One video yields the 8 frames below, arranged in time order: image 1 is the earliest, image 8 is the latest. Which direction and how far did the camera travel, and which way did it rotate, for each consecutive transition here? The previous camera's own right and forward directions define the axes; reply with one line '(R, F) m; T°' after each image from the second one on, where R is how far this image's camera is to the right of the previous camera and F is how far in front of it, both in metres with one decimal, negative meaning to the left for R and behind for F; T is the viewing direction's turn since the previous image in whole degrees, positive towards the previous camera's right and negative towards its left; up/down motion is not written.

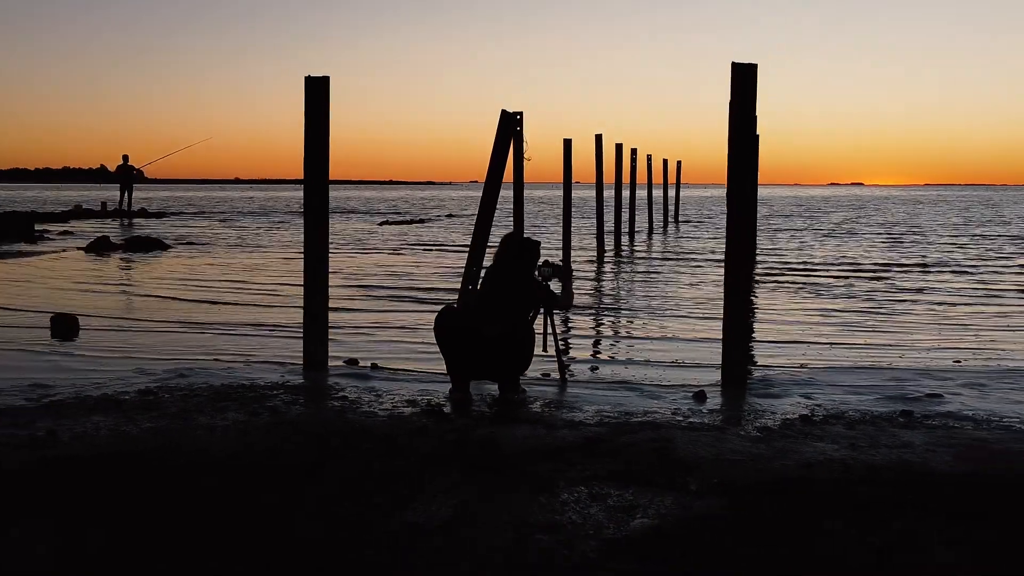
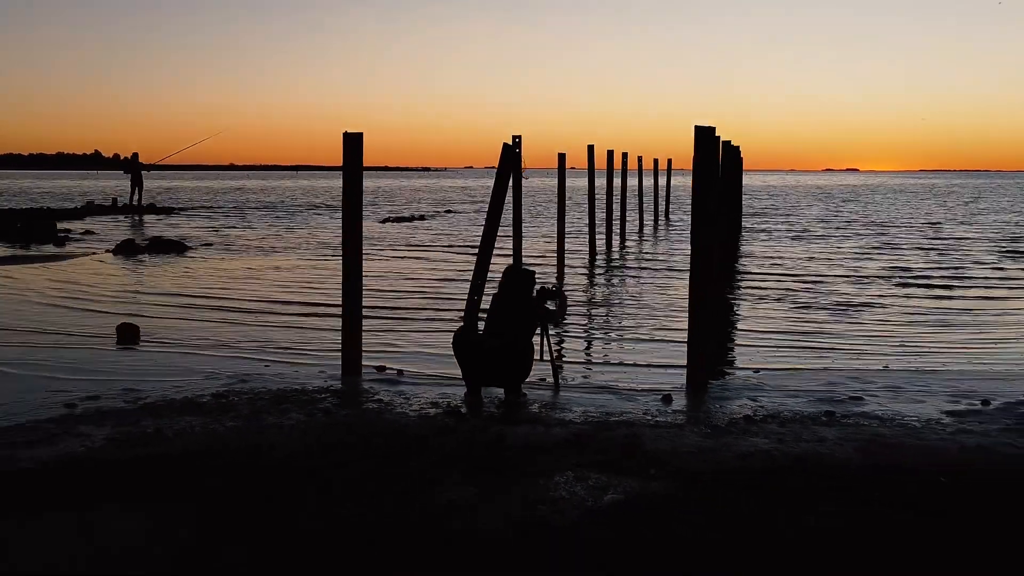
(-0.1, -1.2) m; 0°
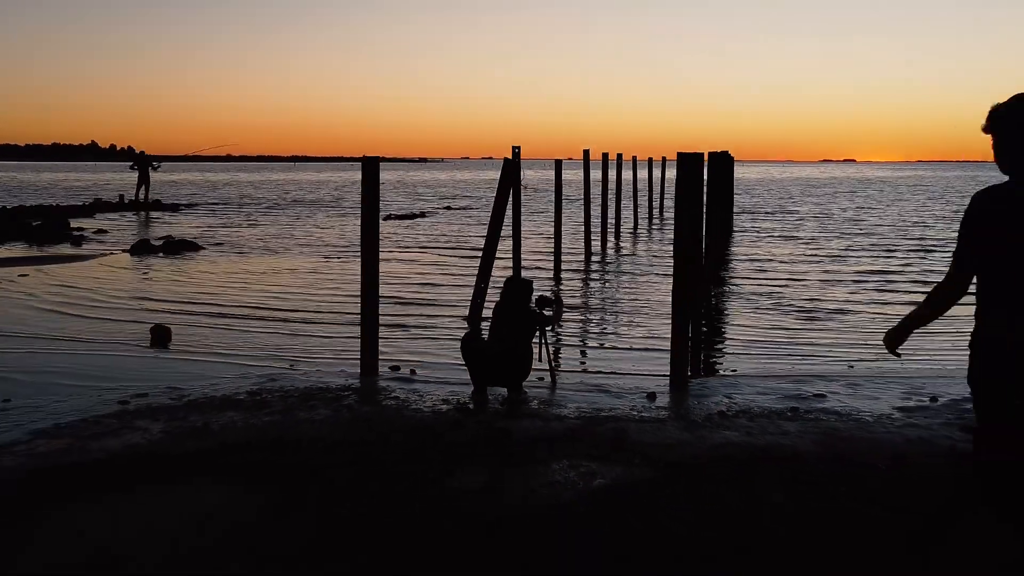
(0.0, -0.8) m; 0°
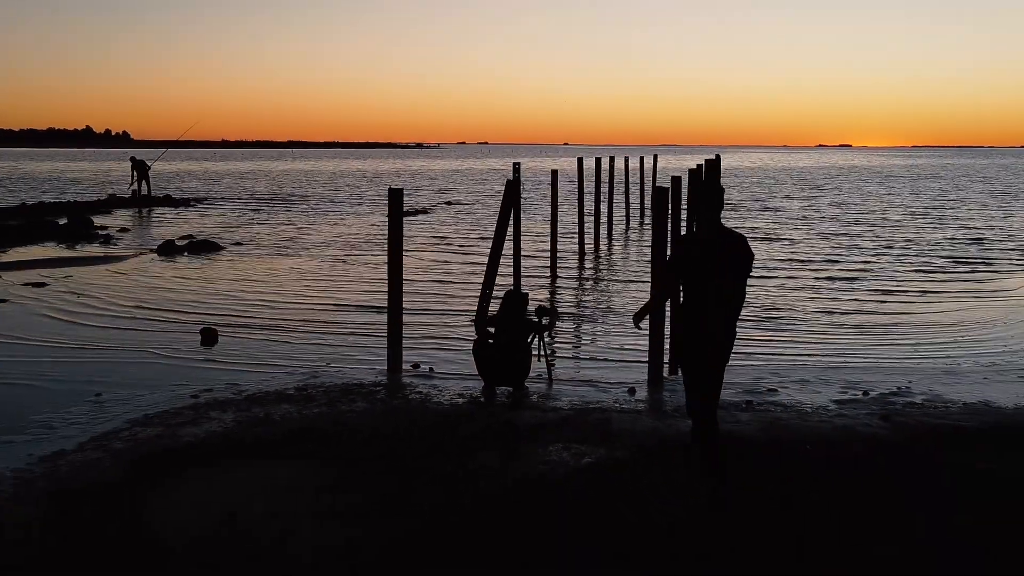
(-0.1, -1.4) m; 0°
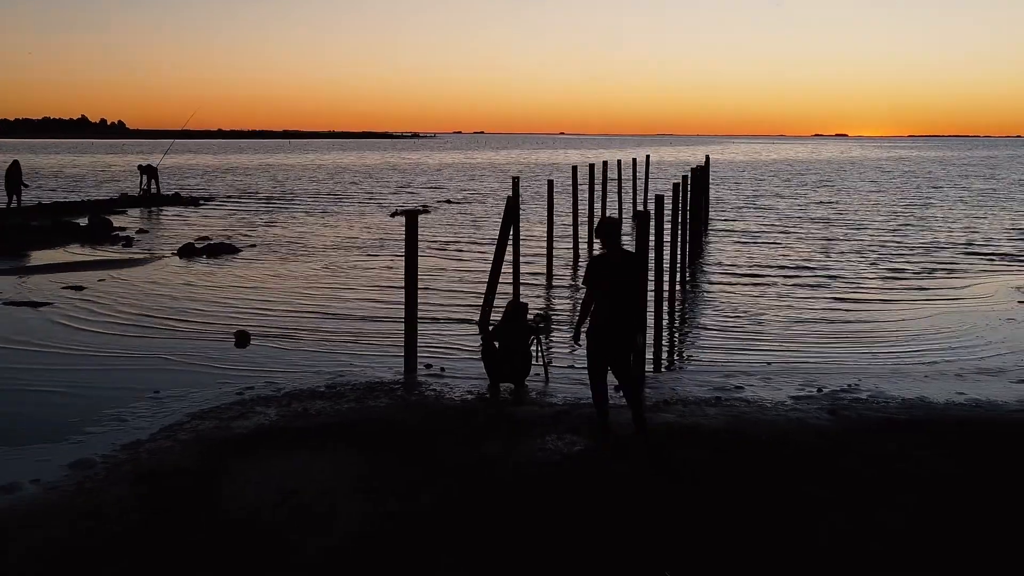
(-0.1, -1.3) m; 0°
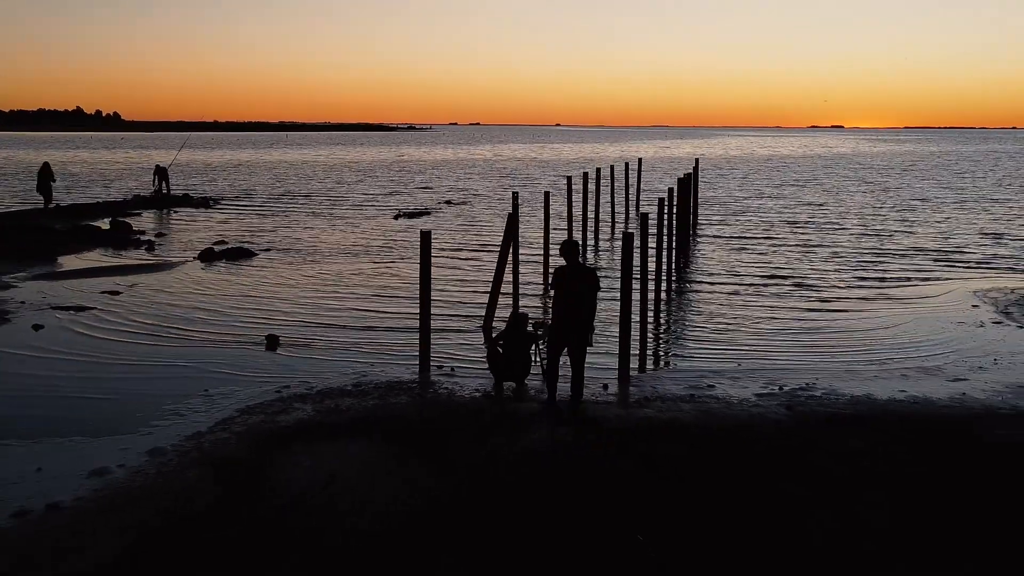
(-0.1, -1.4) m; 0°
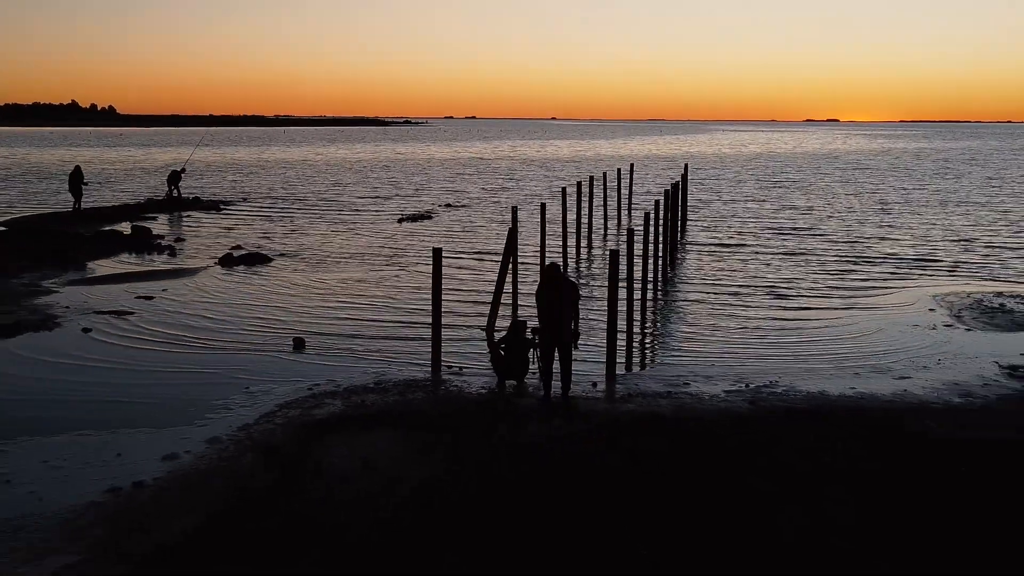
(-0.1, -1.6) m; 0°
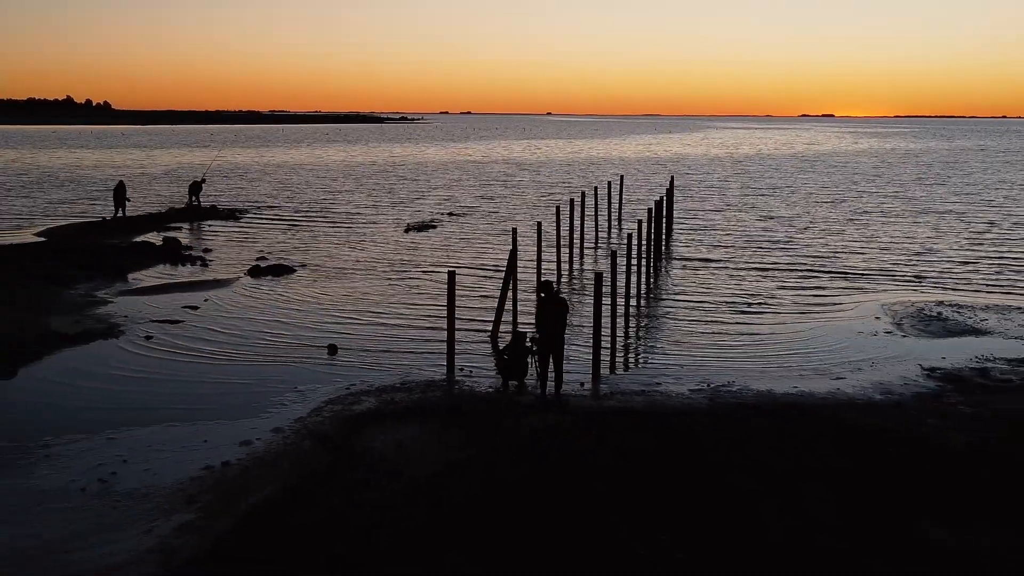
(-0.1, -2.6) m; 0°
